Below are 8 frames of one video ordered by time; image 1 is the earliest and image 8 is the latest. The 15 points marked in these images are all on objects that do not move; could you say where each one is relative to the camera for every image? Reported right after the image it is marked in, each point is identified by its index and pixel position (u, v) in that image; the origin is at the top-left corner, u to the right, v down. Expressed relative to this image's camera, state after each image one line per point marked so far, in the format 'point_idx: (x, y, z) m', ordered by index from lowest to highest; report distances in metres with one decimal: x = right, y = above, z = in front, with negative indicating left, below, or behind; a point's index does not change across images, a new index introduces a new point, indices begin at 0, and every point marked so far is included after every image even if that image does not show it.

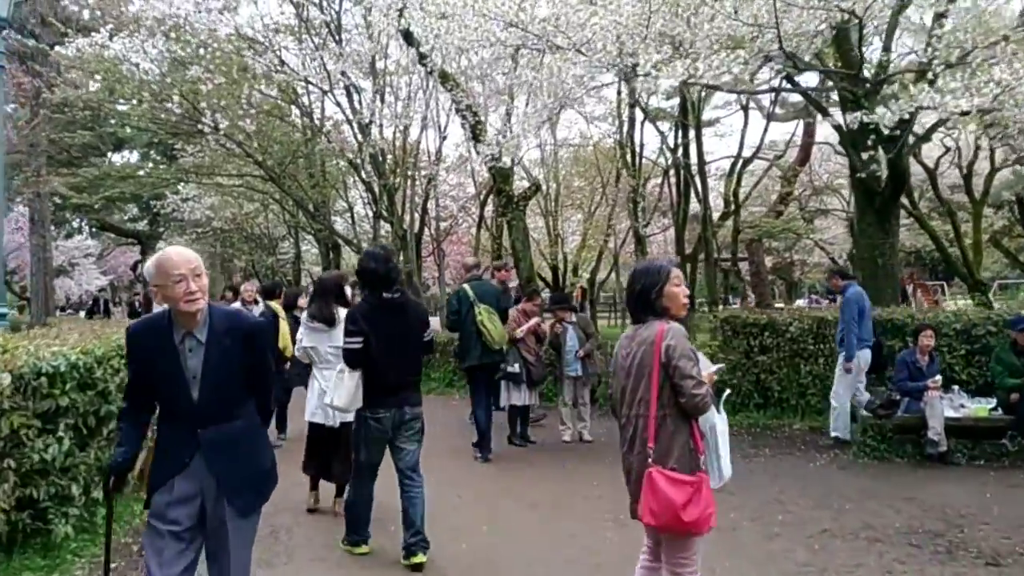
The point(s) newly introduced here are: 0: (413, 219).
0: (-2.0, +1.3, +19.6) m
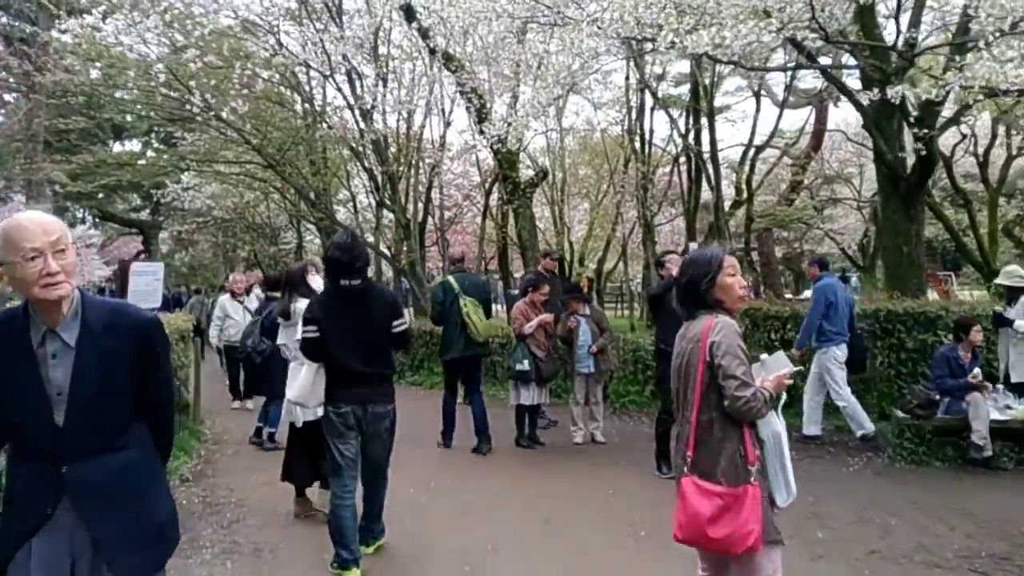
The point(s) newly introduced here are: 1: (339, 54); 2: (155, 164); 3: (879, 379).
0: (-1.9, +1.5, +19.0) m
1: (-2.9, +3.9, +16.2) m
2: (-7.2, +2.5, +19.6) m
3: (+3.3, -0.8, +8.7) m
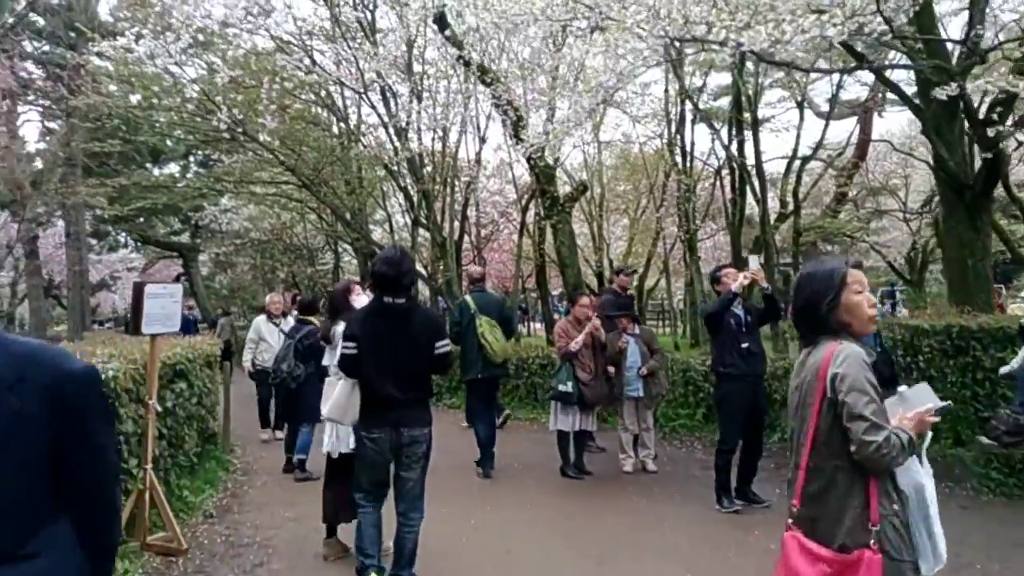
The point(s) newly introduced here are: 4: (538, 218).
0: (-1.1, +1.1, +18.6) m
1: (-2.3, +3.5, +15.9) m
2: (-6.5, +2.1, +19.4) m
3: (+3.7, -0.9, +8.1) m
4: (+0.5, +1.4, +19.6) m
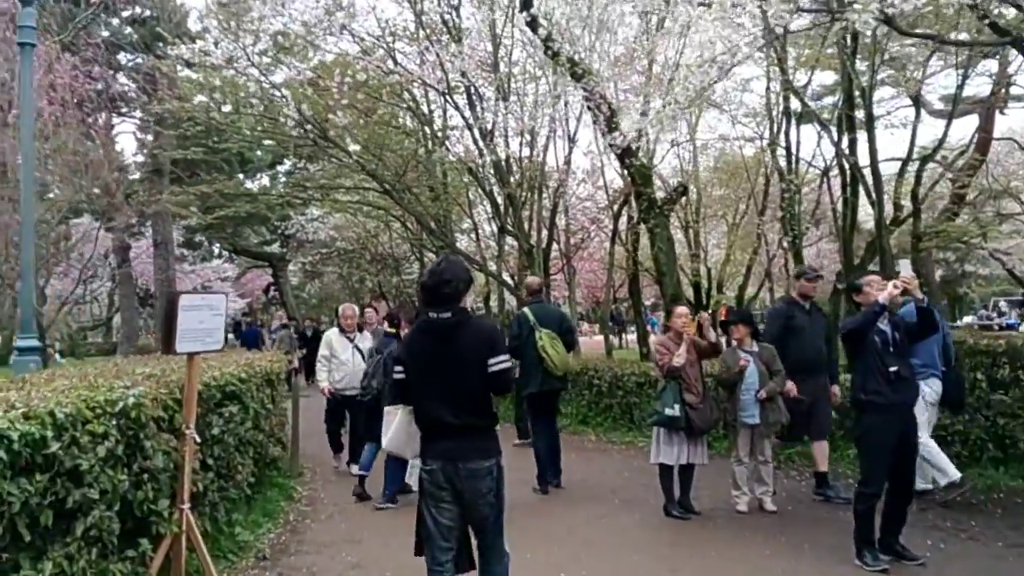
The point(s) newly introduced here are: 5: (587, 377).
0: (+0.5, +1.0, +17.6) m
1: (-0.8, +3.4, +15.1) m
2: (-4.7, +1.9, +18.9) m
3: (+4.3, -1.0, +6.7) m
4: (+2.3, +1.2, +18.5) m
5: (+0.9, -1.1, +12.1) m
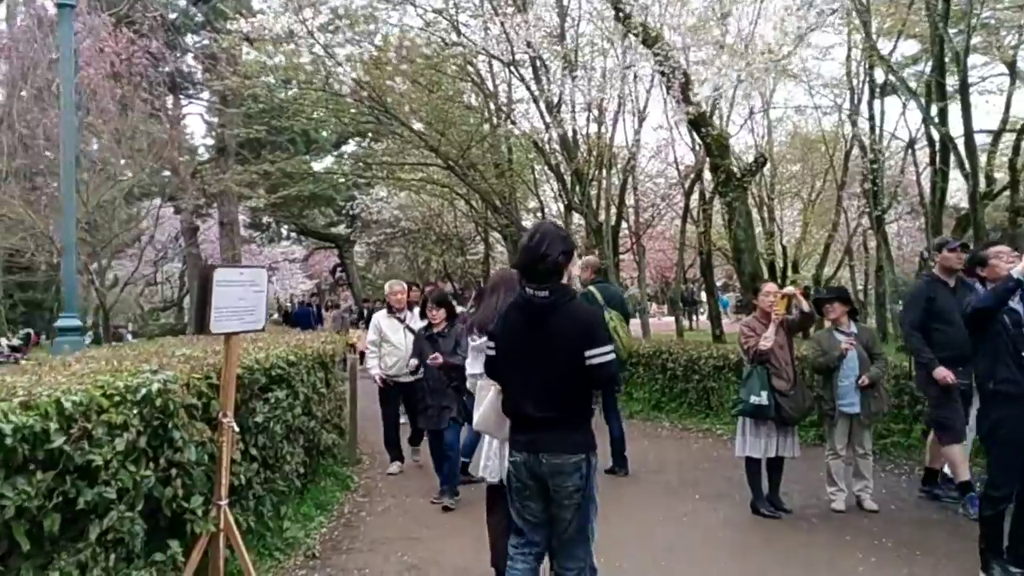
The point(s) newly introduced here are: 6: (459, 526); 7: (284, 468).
0: (+1.7, +1.3, +17.0) m
1: (+0.2, +3.7, +14.5) m
2: (-3.4, +2.3, +18.6) m
3: (+4.8, -0.8, +5.9) m
4: (+3.5, +1.6, +17.7) m
5: (+1.8, -0.9, +11.5) m
6: (-0.3, -1.5, +6.0) m
7: (-1.3, -1.1, +5.7) m
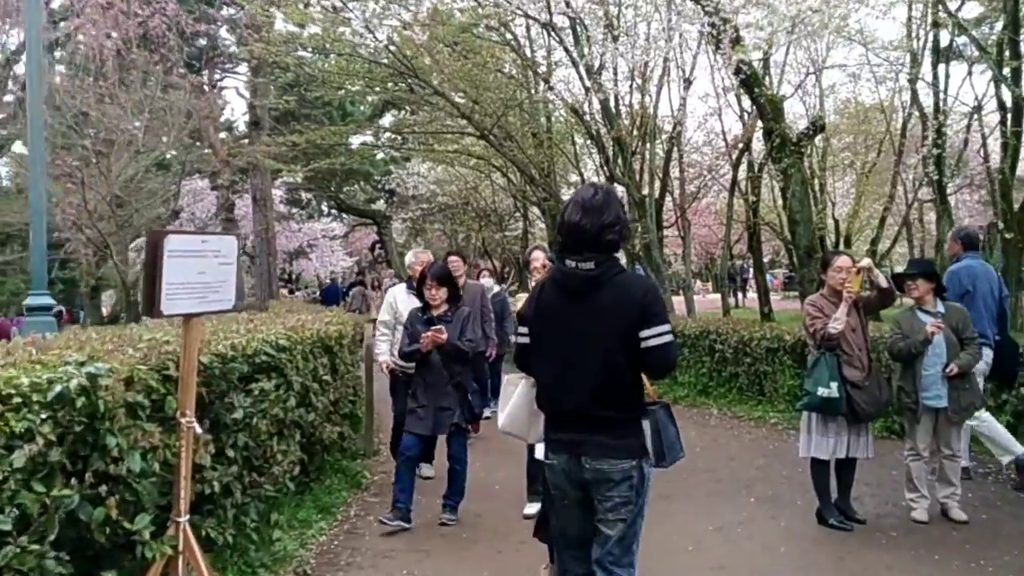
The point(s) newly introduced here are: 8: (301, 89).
0: (+2.3, +1.7, +16.0) m
1: (+0.7, +4.0, +13.5) m
2: (-2.7, +2.7, +17.8) m
3: (+4.9, -0.7, +4.8) m
4: (+4.2, +2.0, +16.7) m
5: (+2.1, -0.6, +10.6) m
6: (-0.2, -1.3, +5.2) m
7: (-1.2, -0.9, +4.9) m
8: (-4.3, +4.0, +19.6) m
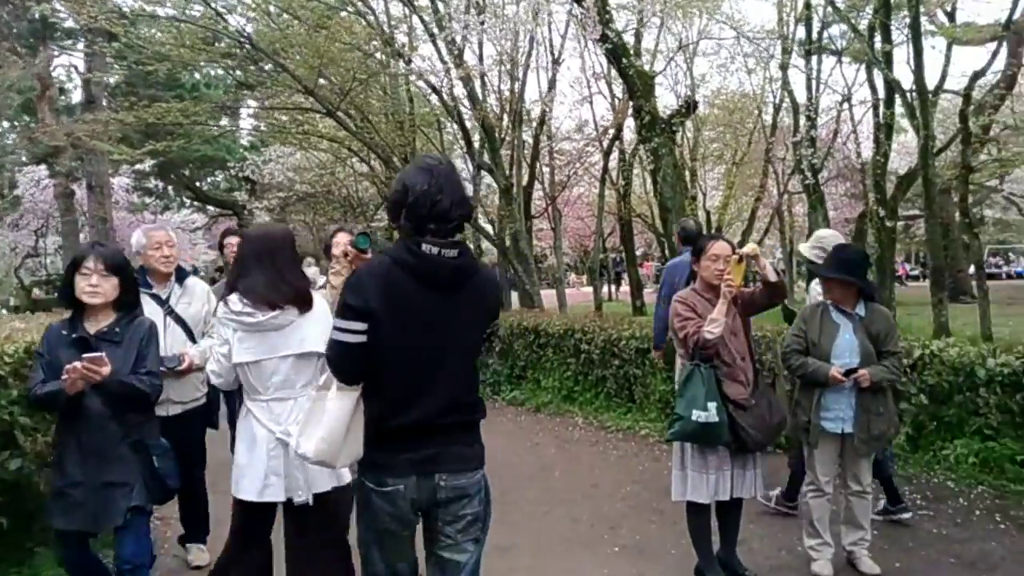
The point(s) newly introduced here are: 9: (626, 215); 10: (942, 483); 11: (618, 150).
0: (+0.1, +1.8, +14.8) m
1: (-1.2, +4.1, +12.2) m
2: (-5.2, +2.8, +16.0) m
3: (+4.1, -0.7, +4.1) m
4: (+1.8, +2.1, +15.7) m
5: (+0.6, -0.5, +9.4) m
6: (-1.0, -1.3, +3.8) m
7: (-2.0, -0.9, +3.4) m
8: (-6.9, +4.1, +17.6) m
9: (+1.9, +1.3, +16.4) m
10: (+2.6, -1.2, +5.9) m
11: (+1.9, +2.5, +17.0) m
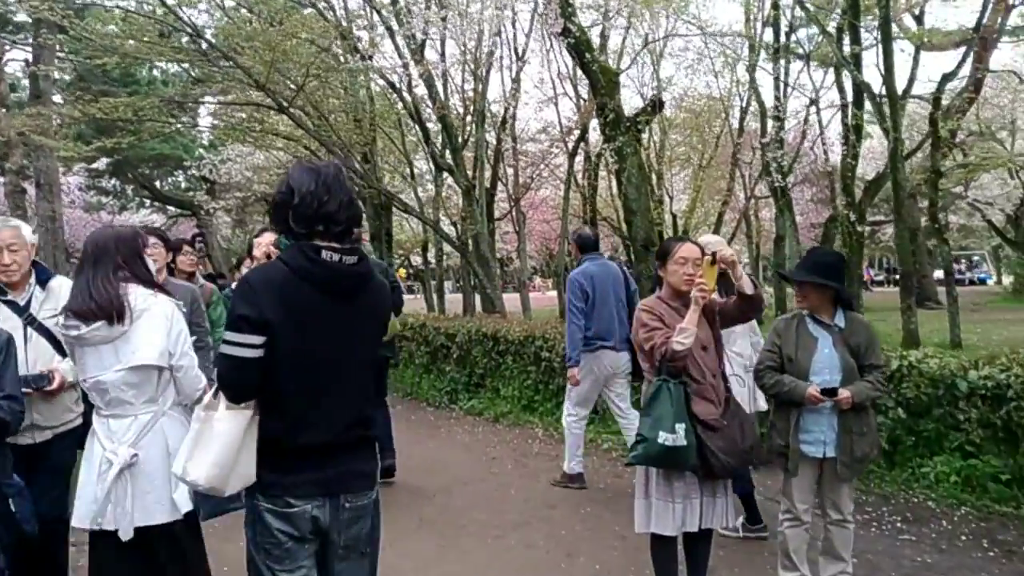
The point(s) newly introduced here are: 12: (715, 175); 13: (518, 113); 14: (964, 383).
0: (-0.5, +1.8, +14.4) m
1: (-1.7, +4.1, +11.7) m
2: (-5.8, +2.7, +15.4) m
3: (+3.8, -0.7, +3.8) m
4: (+1.2, +2.1, +15.3) m
5: (+0.2, -0.6, +9.0) m
6: (-1.2, -1.3, +3.3) m
7: (-2.2, -0.9, +2.9) m
8: (-7.6, +4.1, +16.9) m
9: (+1.3, +1.2, +16.0) m
10: (+2.3, -1.2, +5.5) m
11: (+1.2, +2.4, +16.6) m
12: (+4.2, +2.4, +20.0) m
13: (+0.1, +2.8, +15.2) m
14: (+2.6, -0.5, +5.5) m
